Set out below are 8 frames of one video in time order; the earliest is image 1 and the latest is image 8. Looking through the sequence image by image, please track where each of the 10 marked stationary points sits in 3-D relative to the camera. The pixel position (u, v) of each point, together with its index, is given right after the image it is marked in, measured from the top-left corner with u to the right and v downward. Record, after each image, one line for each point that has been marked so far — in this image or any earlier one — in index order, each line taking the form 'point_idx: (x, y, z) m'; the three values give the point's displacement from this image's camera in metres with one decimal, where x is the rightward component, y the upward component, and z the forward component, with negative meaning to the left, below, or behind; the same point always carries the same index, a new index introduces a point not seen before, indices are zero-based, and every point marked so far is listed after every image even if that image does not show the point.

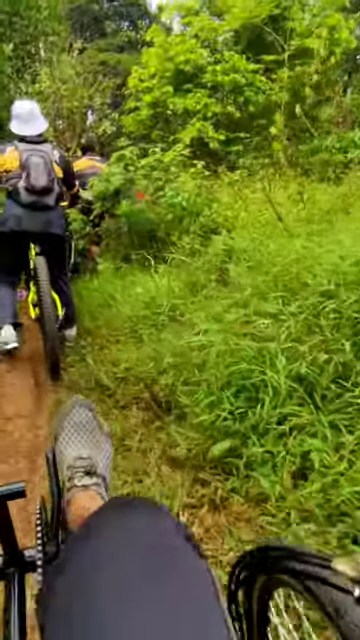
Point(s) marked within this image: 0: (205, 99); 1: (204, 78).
0: (+0.5, +4.0, +9.8) m
1: (+0.5, +4.5, +10.0) m
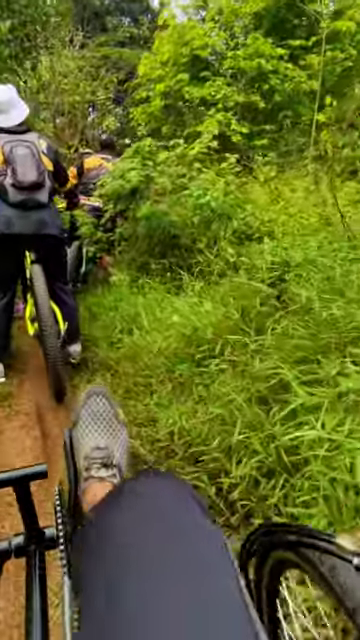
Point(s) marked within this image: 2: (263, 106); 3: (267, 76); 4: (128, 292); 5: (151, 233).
0: (+0.7, +3.8, +8.8) m
1: (+0.8, +4.3, +9.0) m
2: (+1.4, +3.4, +8.8) m
3: (+1.4, +3.9, +8.8) m
4: (-0.5, +0.3, +5.6) m
5: (-0.3, +0.9, +5.9) m
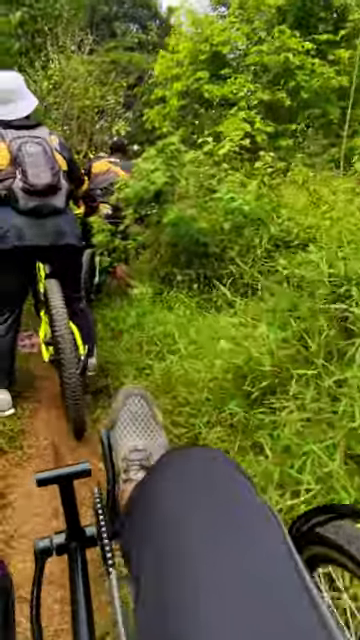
0: (+1.0, +3.6, +8.3) m
1: (+1.1, +4.1, +8.4) m
2: (+1.7, +3.2, +8.2) m
3: (+1.7, +3.7, +8.2) m
4: (-0.2, +0.1, +5.0) m
5: (0.0, +0.8, +5.3) m
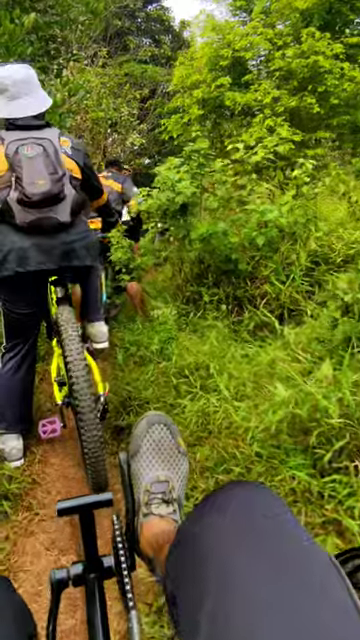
0: (+1.3, +3.3, +7.8) m
1: (+1.4, +3.8, +8.0) m
2: (+2.0, +3.0, +7.7) m
3: (+2.0, +3.5, +7.8) m
4: (0.0, -0.1, +4.5) m
5: (+0.2, +0.5, +4.8) m
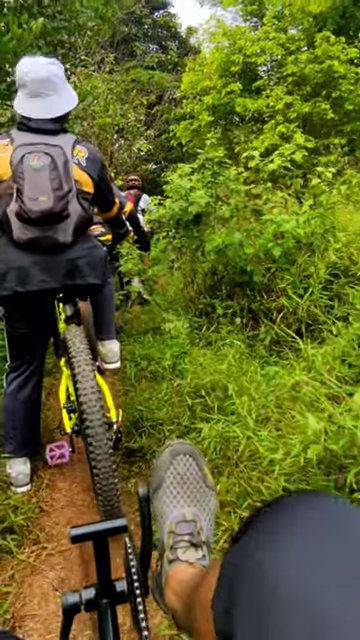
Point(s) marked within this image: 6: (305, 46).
0: (+1.5, +3.1, +7.7) m
1: (+1.5, +3.6, +7.8) m
2: (+2.1, +2.8, +7.6) m
3: (+2.2, +3.3, +7.6) m
4: (+0.1, -0.2, +4.3) m
5: (+0.3, +0.4, +4.6) m
6: (+1.9, +4.1, +8.3) m
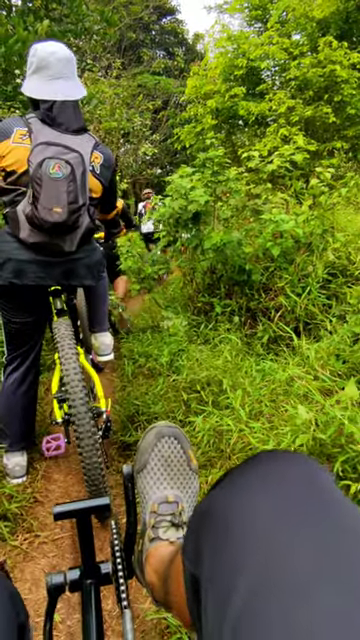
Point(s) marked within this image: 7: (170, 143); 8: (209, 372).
0: (+1.5, +3.1, +7.7) m
1: (+1.6, +3.6, +7.9) m
2: (+2.1, +2.8, +7.6) m
3: (+2.2, +3.3, +7.7) m
4: (+0.1, -0.2, +4.4) m
5: (+0.3, +0.4, +4.6) m
6: (+1.9, +4.1, +8.3) m
7: (-0.3, +4.7, +14.7) m
8: (+0.2, -0.3, +3.5) m
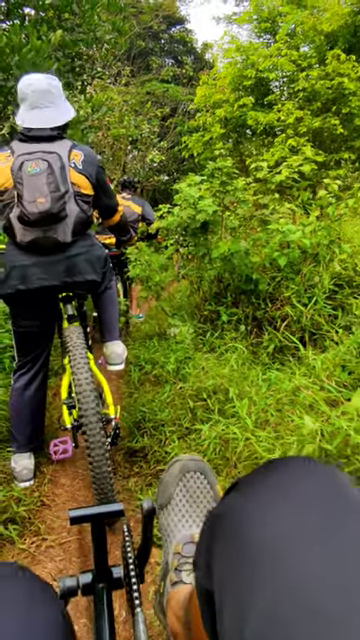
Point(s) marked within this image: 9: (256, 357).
0: (+1.7, +3.0, +7.8) m
1: (+1.7, +3.5, +8.0) m
2: (+2.3, +2.6, +7.7) m
3: (+2.3, +3.1, +7.7) m
4: (+0.1, -0.3, +4.4) m
5: (+0.4, +0.4, +4.7) m
6: (+2.1, +4.0, +8.4) m
7: (-0.1, +4.6, +14.8) m
8: (+0.2, -0.4, +3.5) m
9: (+0.6, -0.3, +4.2) m
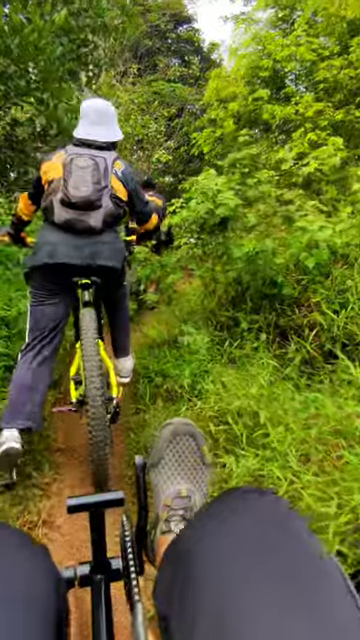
0: (+1.8, +2.9, +7.3) m
1: (+1.9, +3.4, +7.5) m
2: (+2.4, +2.5, +7.2) m
3: (+2.5, +3.0, +7.2) m
4: (+0.2, -0.3, +3.9) m
5: (+0.5, +0.3, +4.2) m
6: (+2.3, +3.9, +7.9) m
7: (+0.1, +4.5, +14.3) m
8: (+0.3, -0.4, +3.0) m
9: (+0.7, -0.3, +3.7) m
